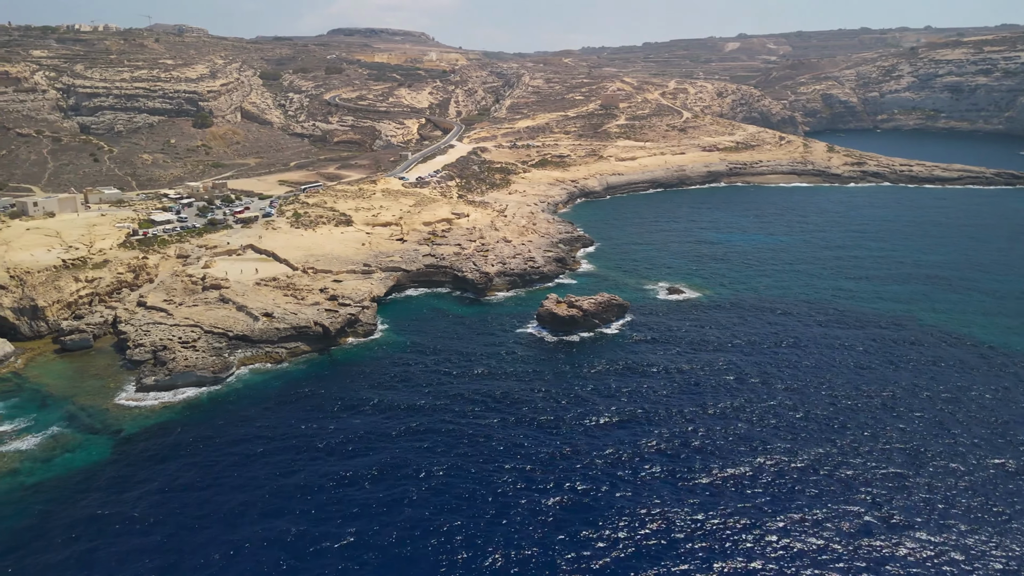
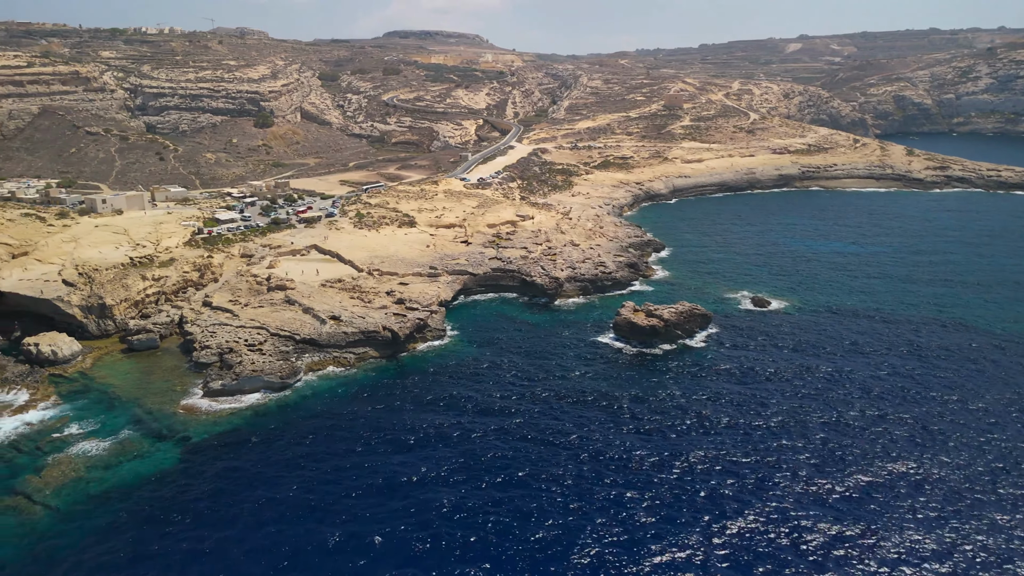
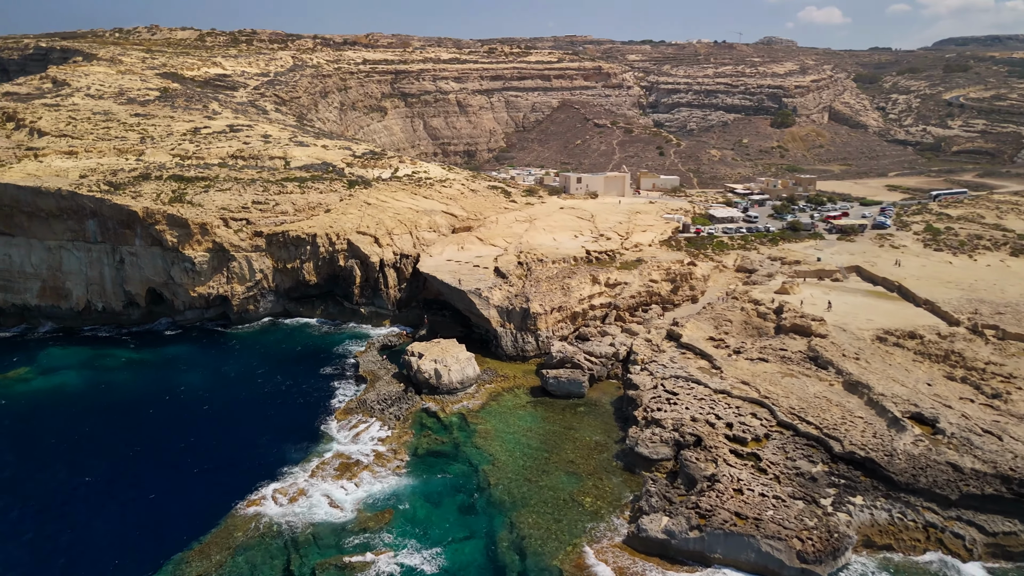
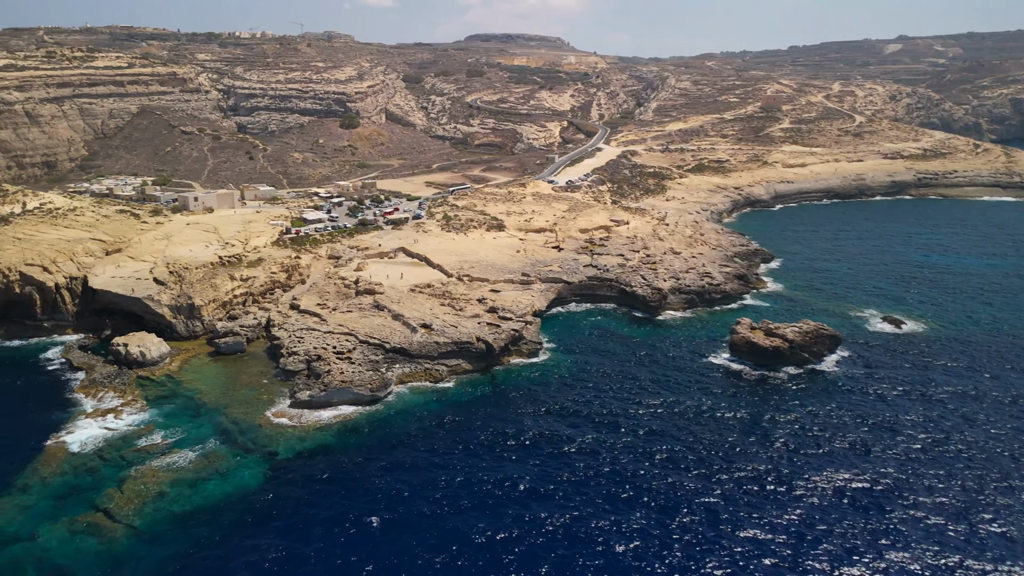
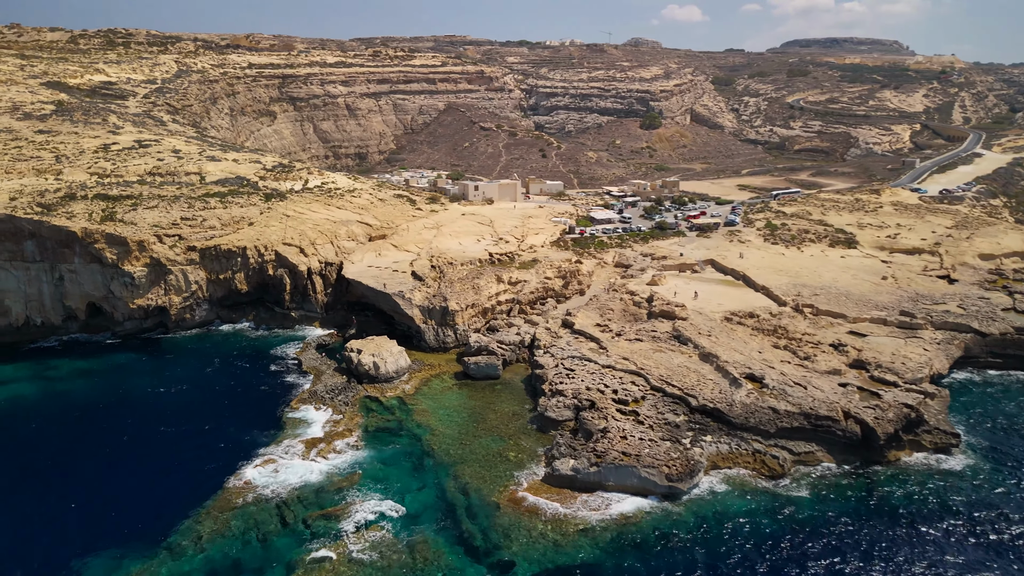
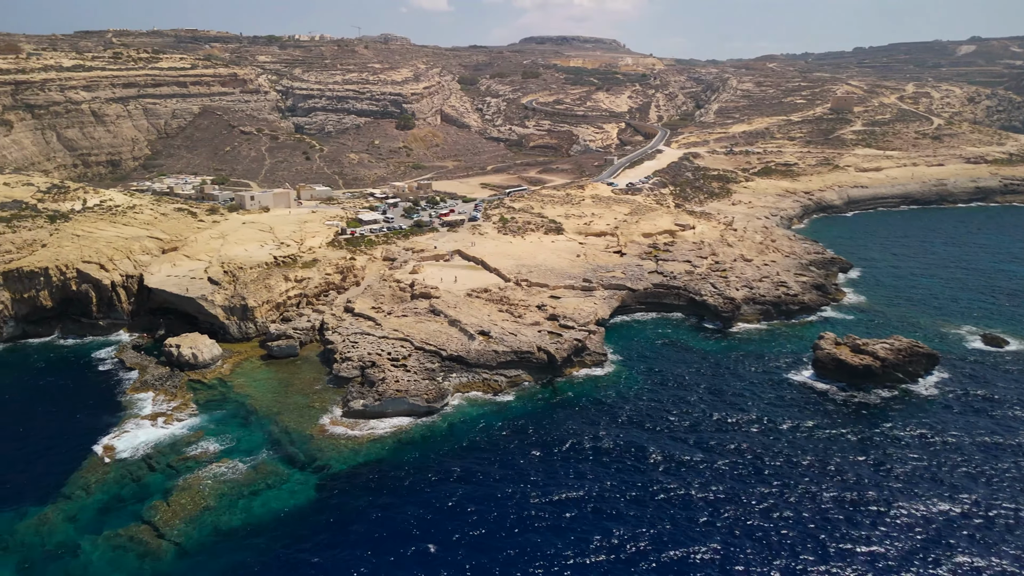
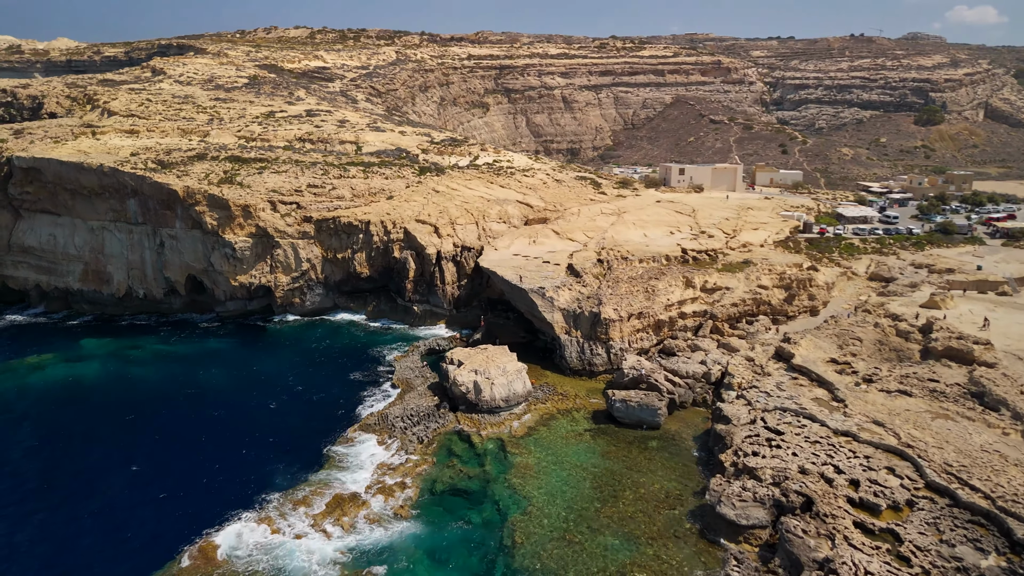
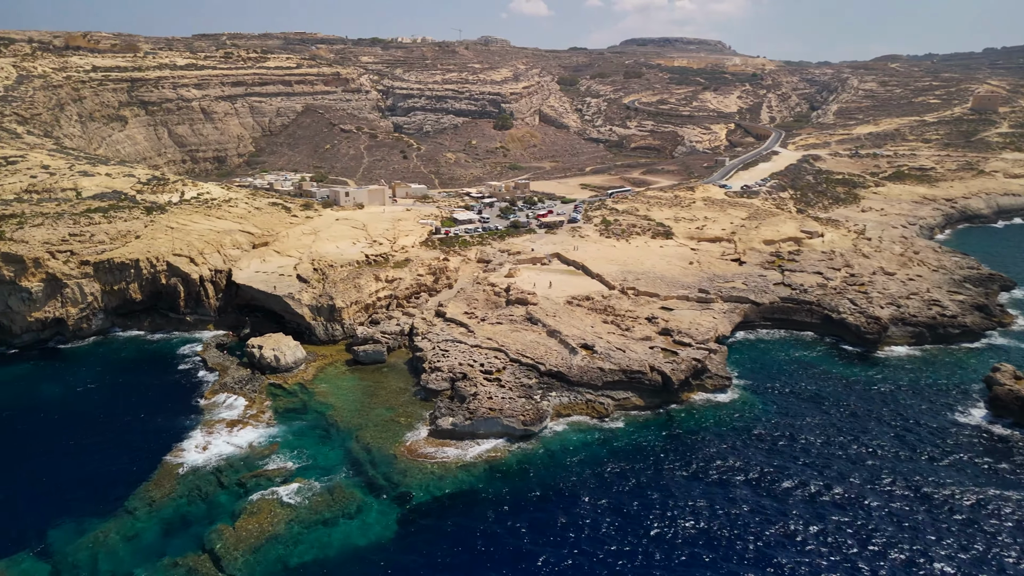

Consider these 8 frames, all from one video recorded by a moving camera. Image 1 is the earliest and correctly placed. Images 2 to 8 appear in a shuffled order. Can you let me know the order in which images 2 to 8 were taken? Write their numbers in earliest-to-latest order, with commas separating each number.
2, 4, 6, 8, 5, 3, 7
